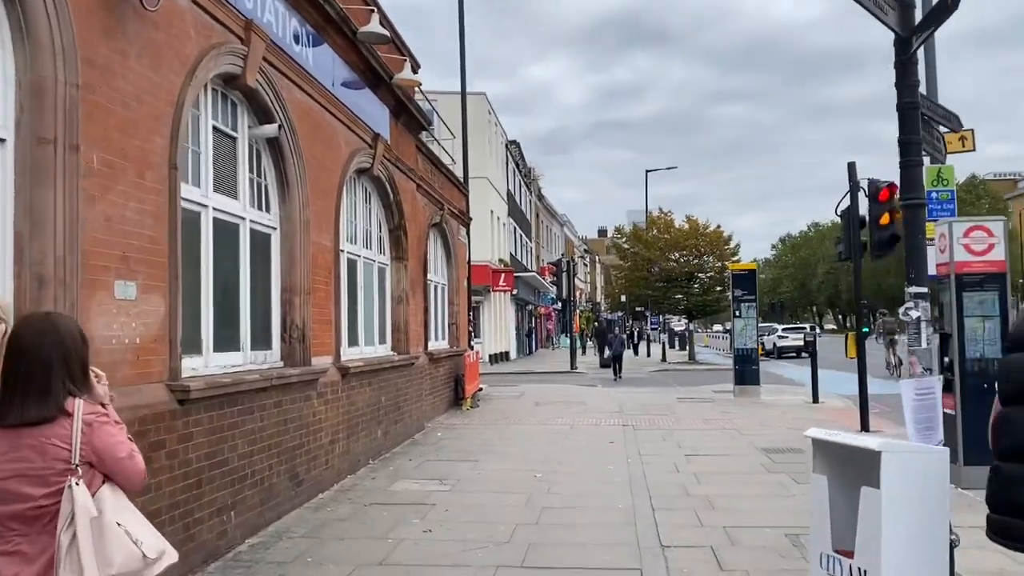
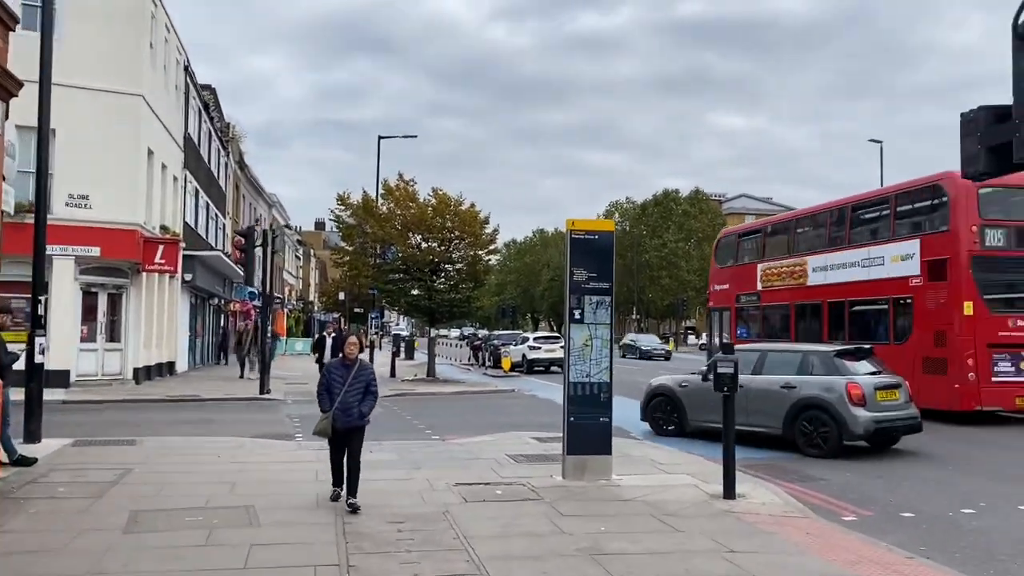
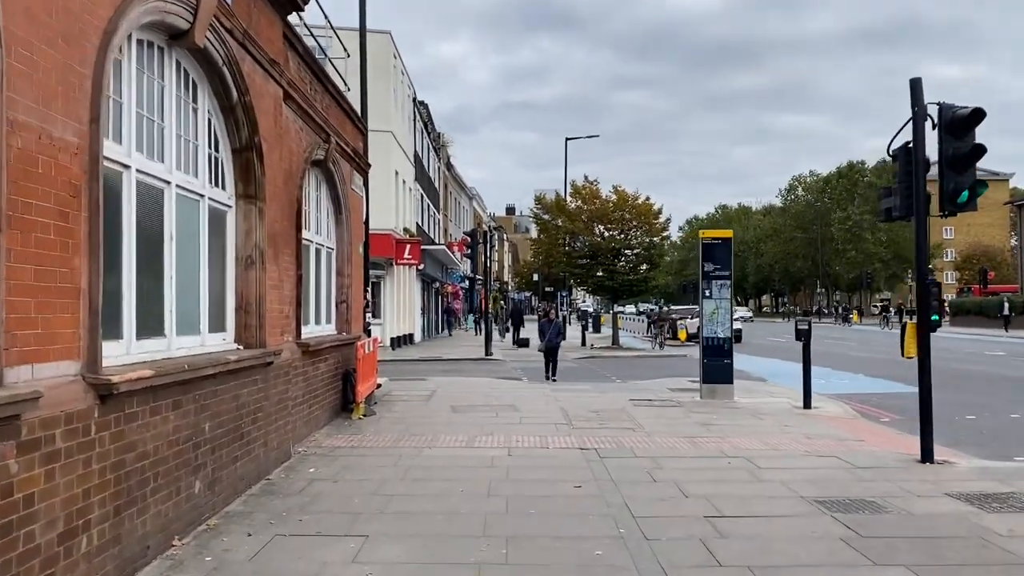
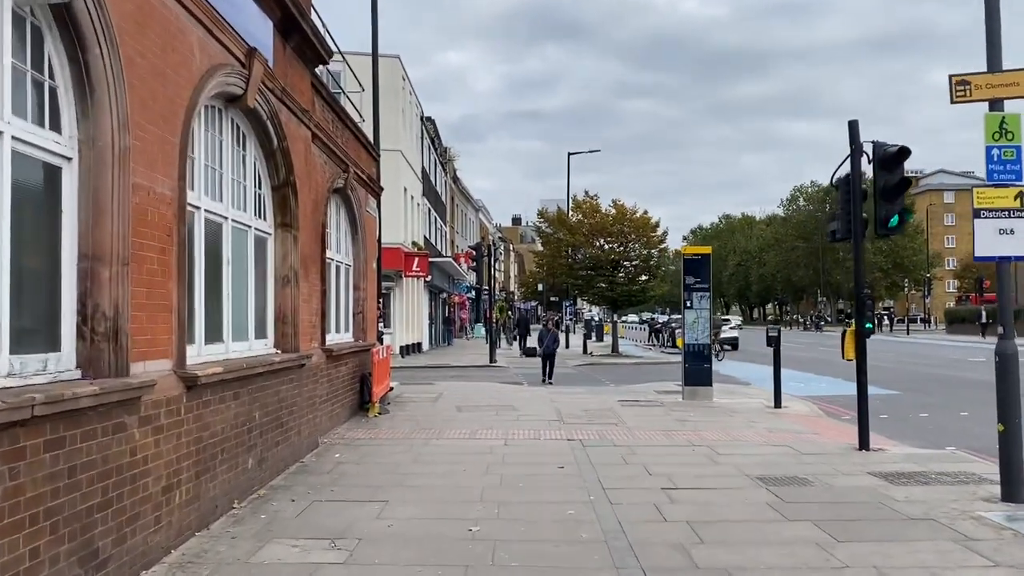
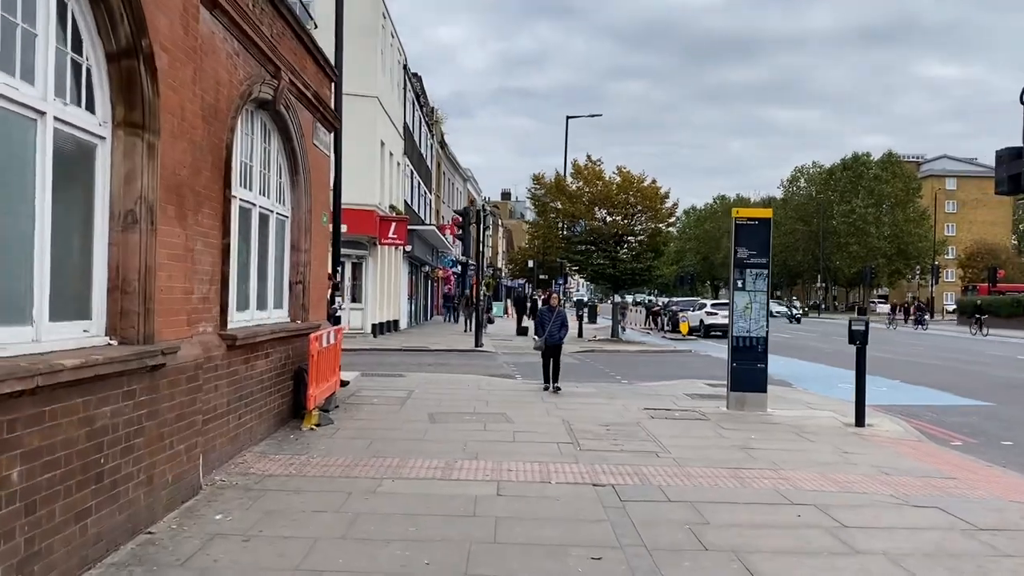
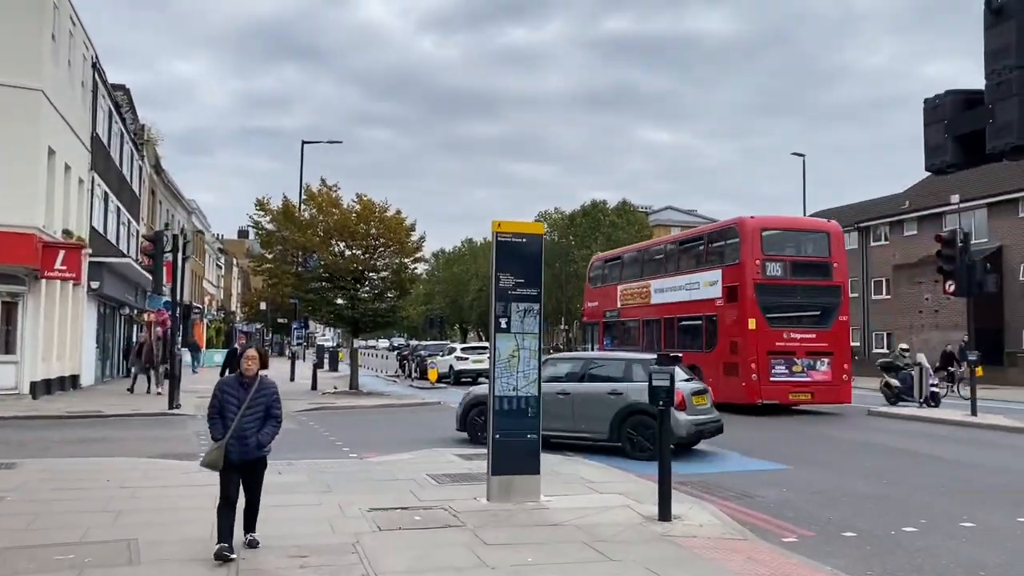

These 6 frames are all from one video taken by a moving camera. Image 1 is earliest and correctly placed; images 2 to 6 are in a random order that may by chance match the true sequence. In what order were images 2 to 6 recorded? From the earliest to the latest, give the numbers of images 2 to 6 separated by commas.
4, 3, 5, 2, 6
